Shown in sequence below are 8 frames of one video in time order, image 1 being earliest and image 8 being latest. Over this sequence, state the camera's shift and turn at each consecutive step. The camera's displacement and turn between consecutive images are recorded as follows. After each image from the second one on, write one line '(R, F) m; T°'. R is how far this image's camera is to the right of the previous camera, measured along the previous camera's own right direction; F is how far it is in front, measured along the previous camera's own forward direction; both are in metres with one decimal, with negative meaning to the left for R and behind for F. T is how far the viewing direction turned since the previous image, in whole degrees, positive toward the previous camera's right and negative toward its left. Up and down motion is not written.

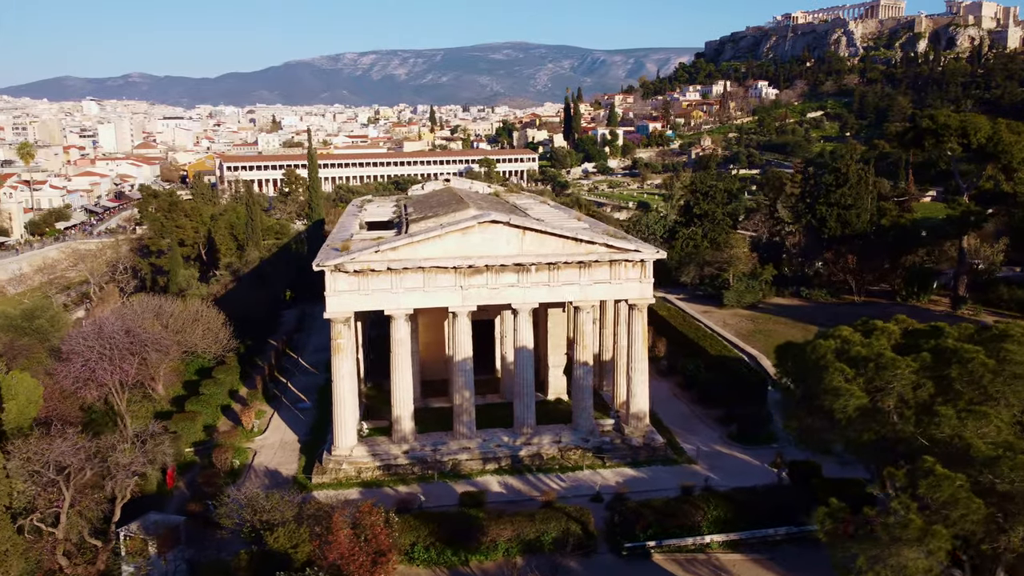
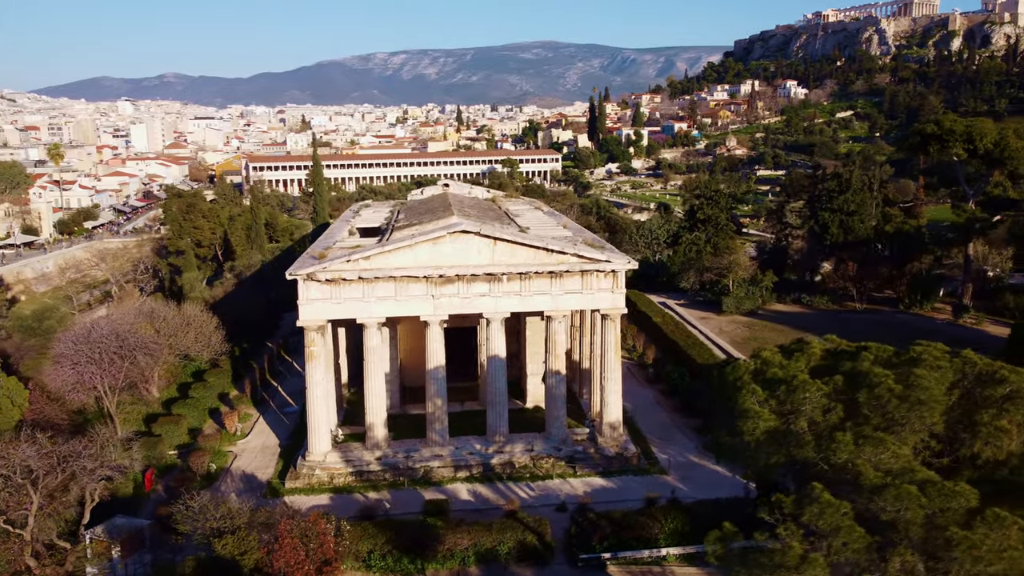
(+1.5, -0.1) m; -2°
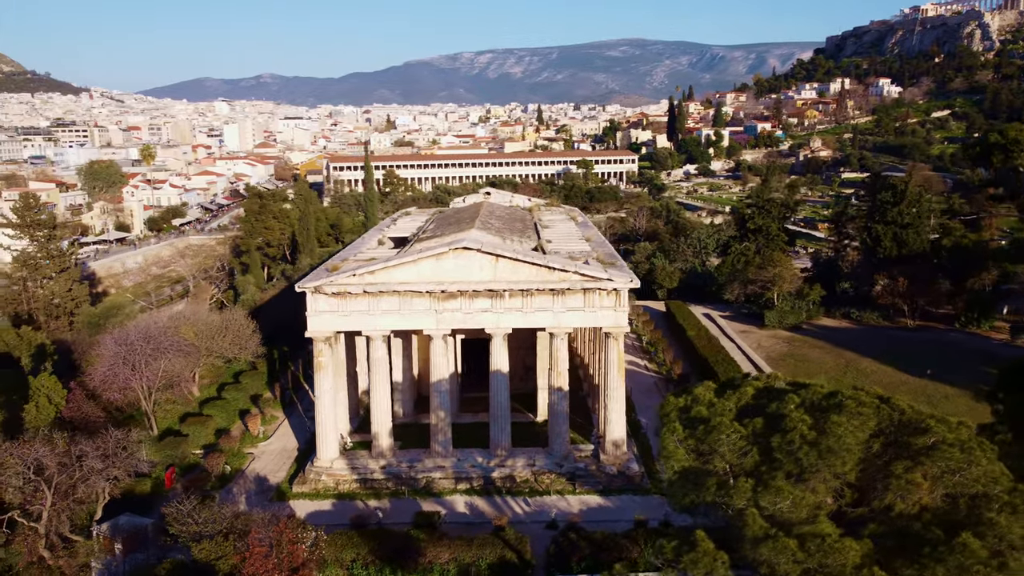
(+2.1, -0.1) m; -6°
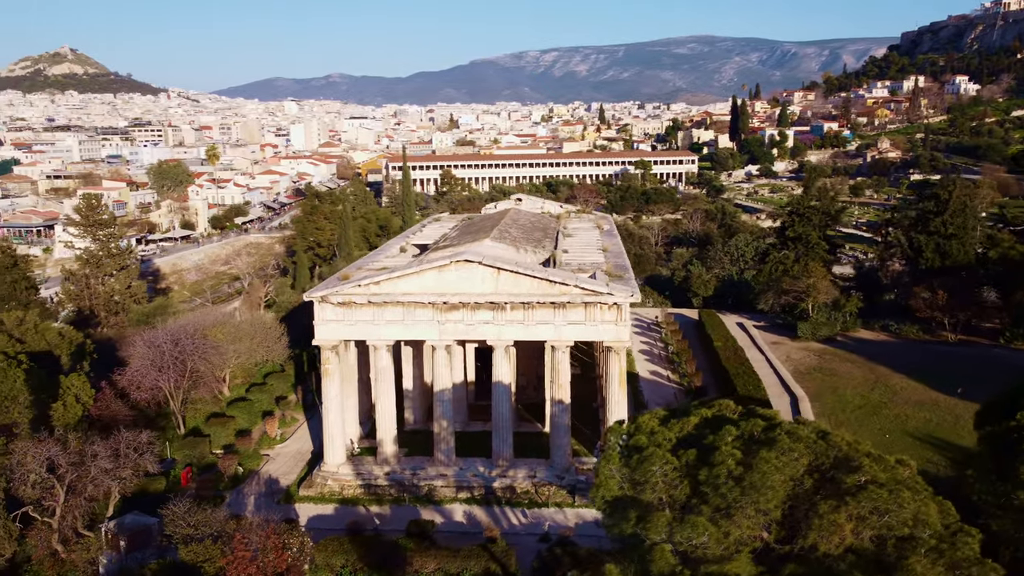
(+1.6, -0.1) m; -4°
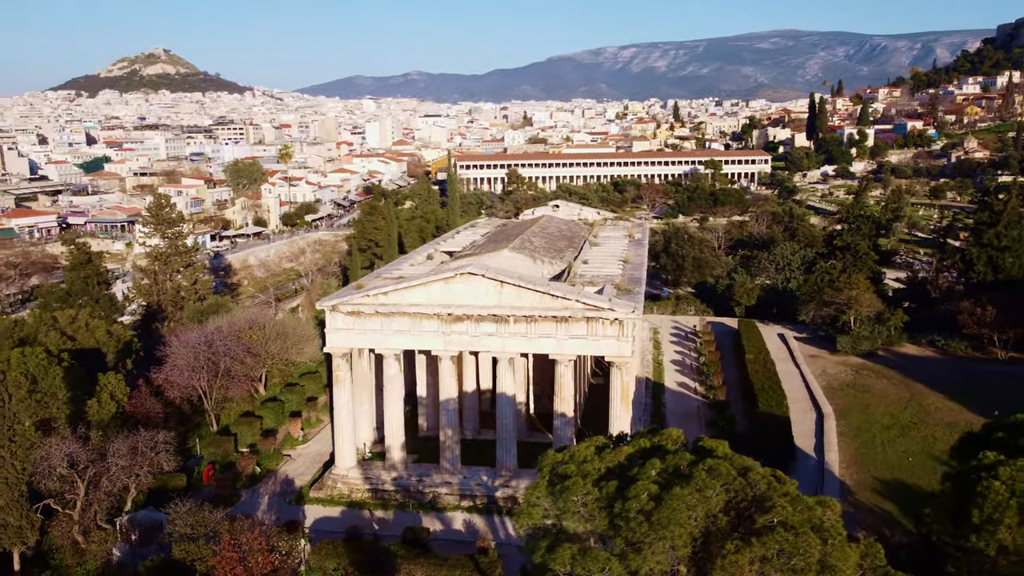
(+1.8, -0.2) m; -5°
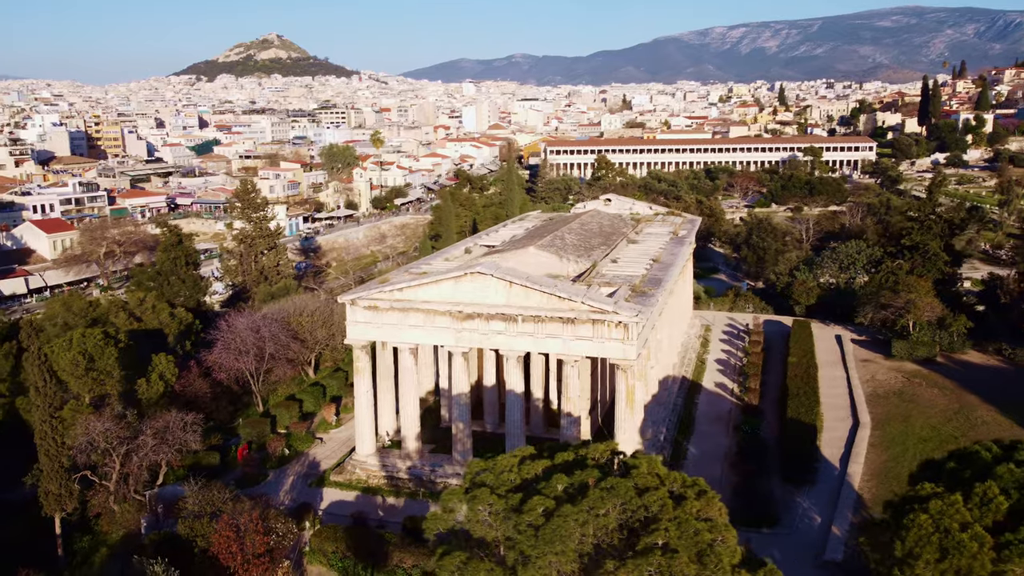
(+2.4, -0.2) m; -7°
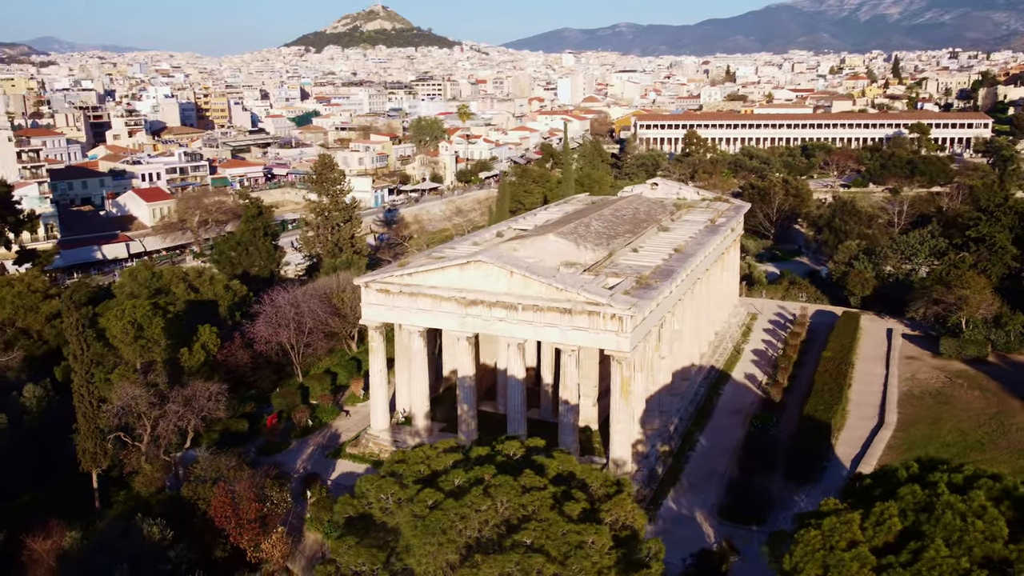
(+2.6, -0.4) m; -7°
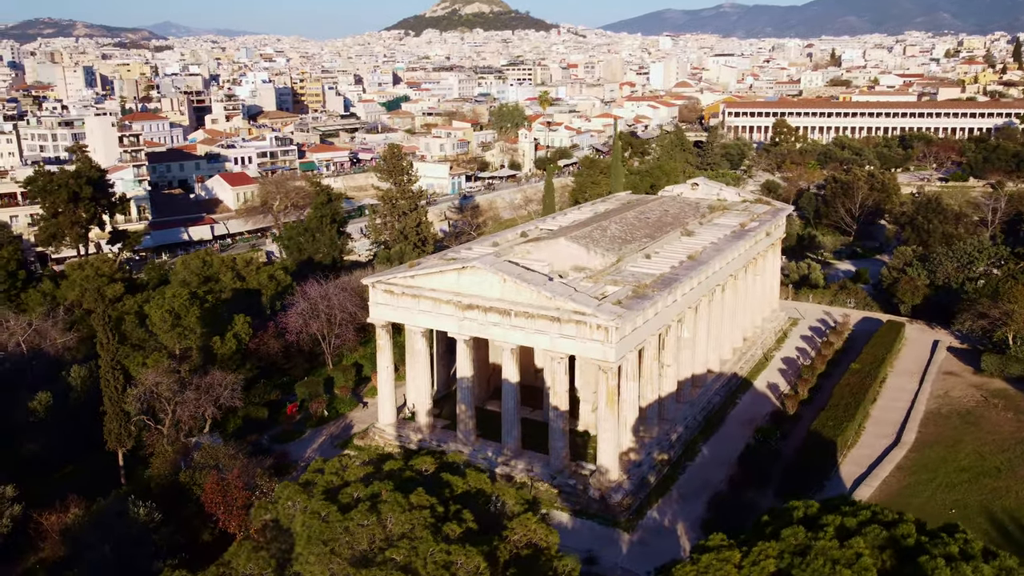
(+2.7, -0.2) m; -7°
